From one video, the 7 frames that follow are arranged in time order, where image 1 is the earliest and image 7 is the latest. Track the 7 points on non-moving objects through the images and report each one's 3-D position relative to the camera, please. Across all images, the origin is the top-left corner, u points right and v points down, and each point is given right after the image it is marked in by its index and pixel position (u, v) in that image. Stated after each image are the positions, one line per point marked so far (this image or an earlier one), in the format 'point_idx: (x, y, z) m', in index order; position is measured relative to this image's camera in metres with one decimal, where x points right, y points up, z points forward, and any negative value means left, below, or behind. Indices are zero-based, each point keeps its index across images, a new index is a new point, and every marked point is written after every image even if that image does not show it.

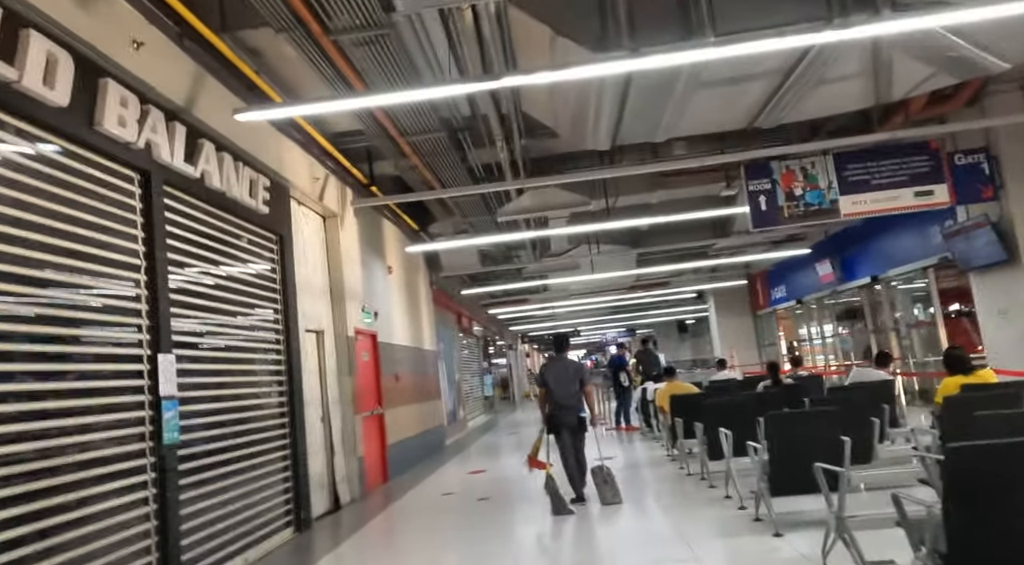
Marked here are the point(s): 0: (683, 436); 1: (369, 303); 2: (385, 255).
0: (+1.7, -1.6, +7.1) m
1: (-1.7, -0.3, +8.5) m
2: (-1.7, +0.4, +9.4) m
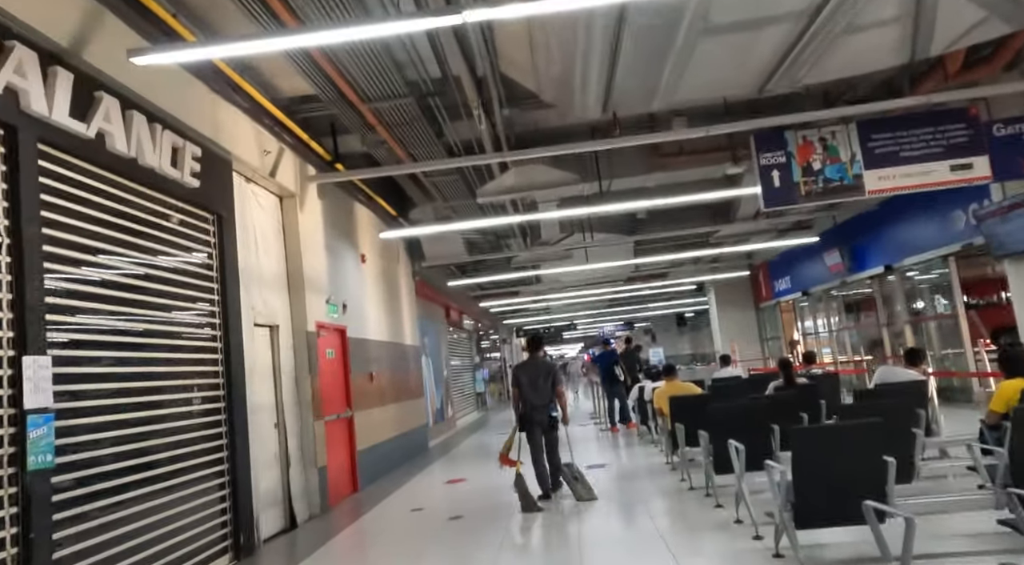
0: (+1.5, -1.5, +6.3) m
1: (-1.9, -0.1, +7.6) m
2: (-1.9, +0.5, +8.6) m
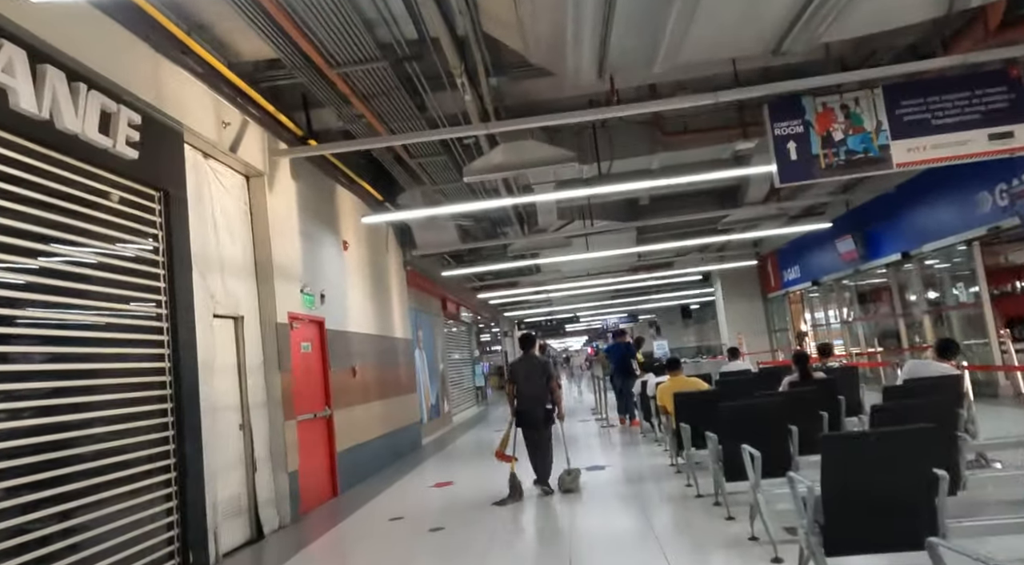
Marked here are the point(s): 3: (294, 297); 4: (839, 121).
0: (+1.5, -1.3, +5.7) m
1: (-2.0, 0.0, +7.1) m
2: (-2.0, +0.6, +8.0) m
3: (-2.0, -0.1, +6.5) m
4: (+2.5, +1.2, +5.4) m
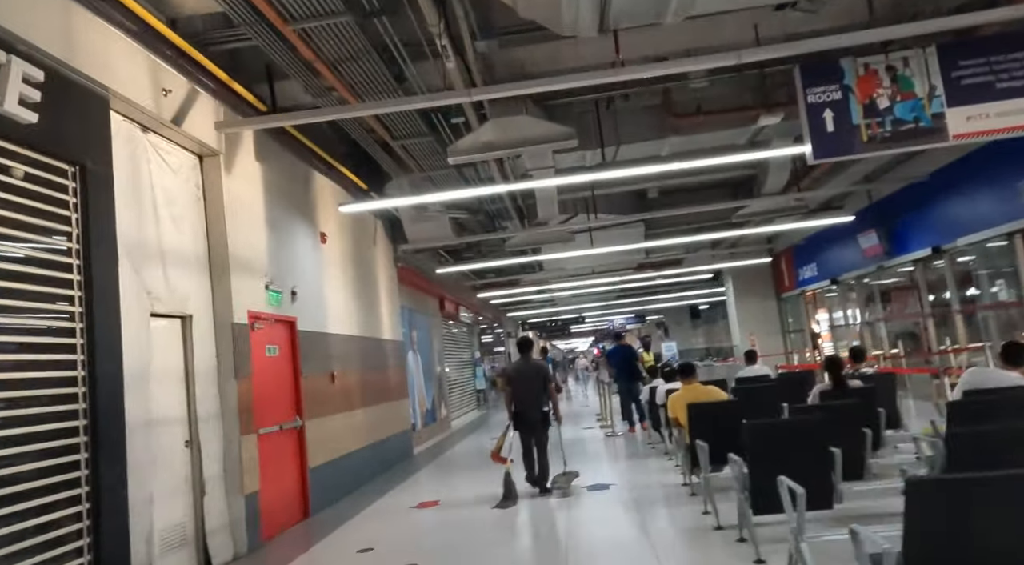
0: (+1.4, -1.3, +4.9) m
1: (-2.1, 0.0, +6.3) m
2: (-2.0, +0.7, +7.3) m
3: (-2.1, -0.1, +5.8) m
4: (+2.4, +1.3, +4.6) m
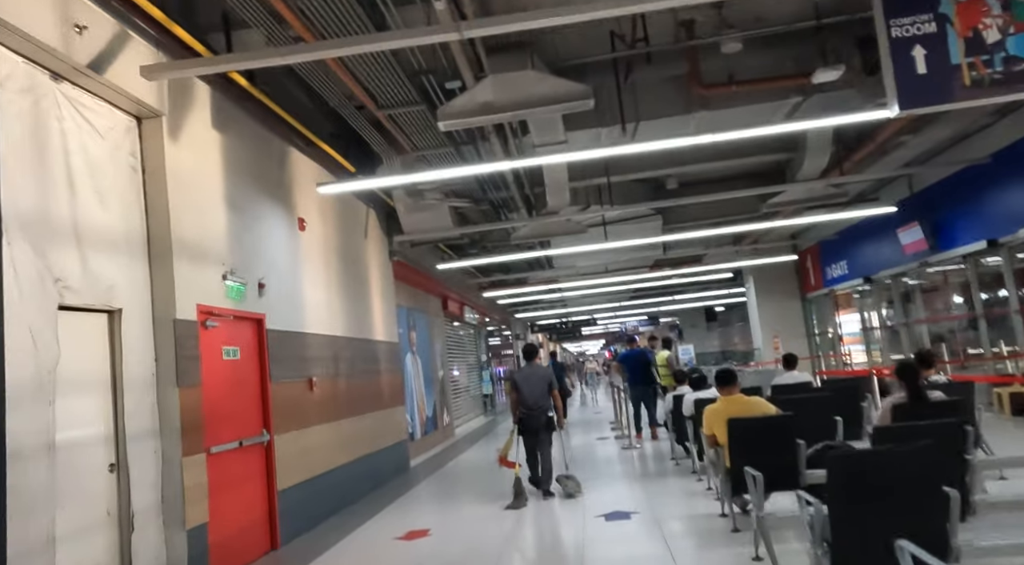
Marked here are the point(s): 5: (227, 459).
0: (+1.4, -1.2, +4.0) m
1: (-2.0, +0.1, +5.4) m
2: (-2.0, +0.7, +6.3) m
3: (-2.1, 0.0, +4.8) m
4: (+2.4, +1.3, +3.6) m
5: (-2.0, -1.2, +4.9) m
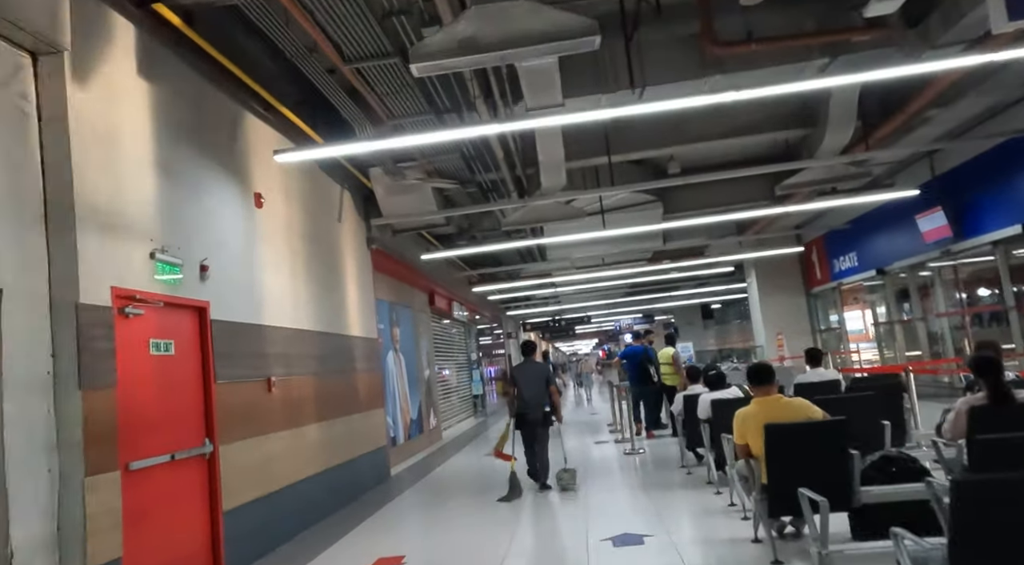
0: (+1.3, -1.1, +3.1) m
1: (-2.1, +0.2, +4.5) m
2: (-2.1, +0.9, +5.4) m
3: (-2.1, +0.1, +4.0) m
4: (+2.4, +1.5, +2.7) m
5: (-2.0, -1.1, +4.0) m
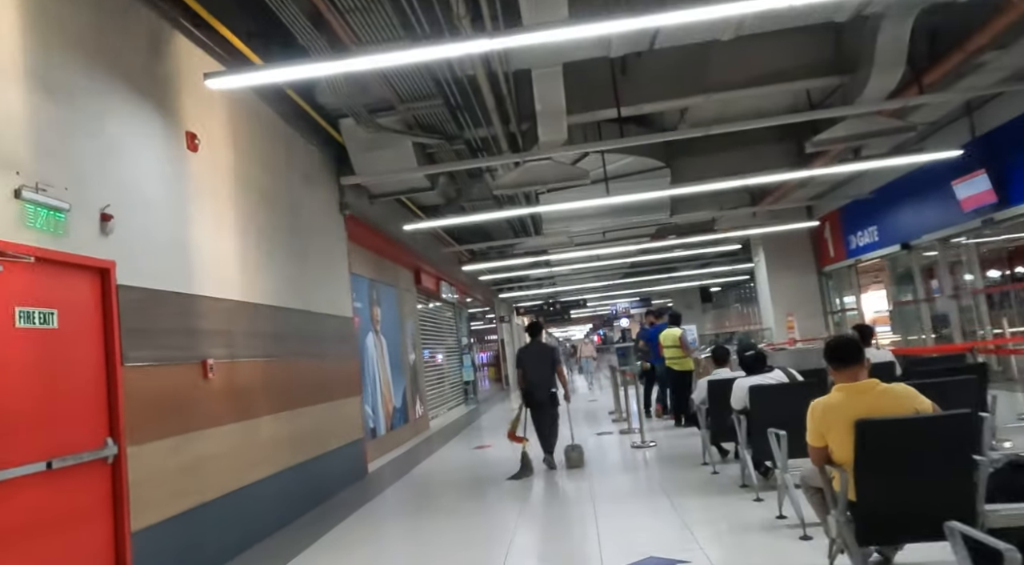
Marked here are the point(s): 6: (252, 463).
0: (+1.3, -0.9, +2.1) m
1: (-2.1, +0.4, +3.4) m
2: (-2.1, +1.1, +4.4) m
3: (-2.2, +0.3, +2.9) m
4: (+2.3, +1.7, +1.7) m
5: (-2.0, -0.9, +2.9) m
6: (-1.9, -1.3, +5.1) m
